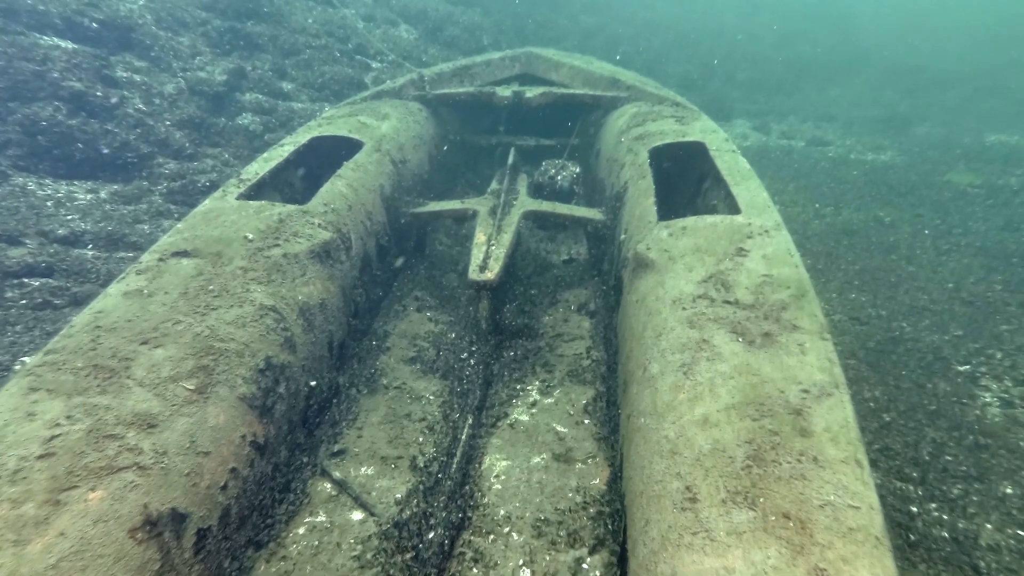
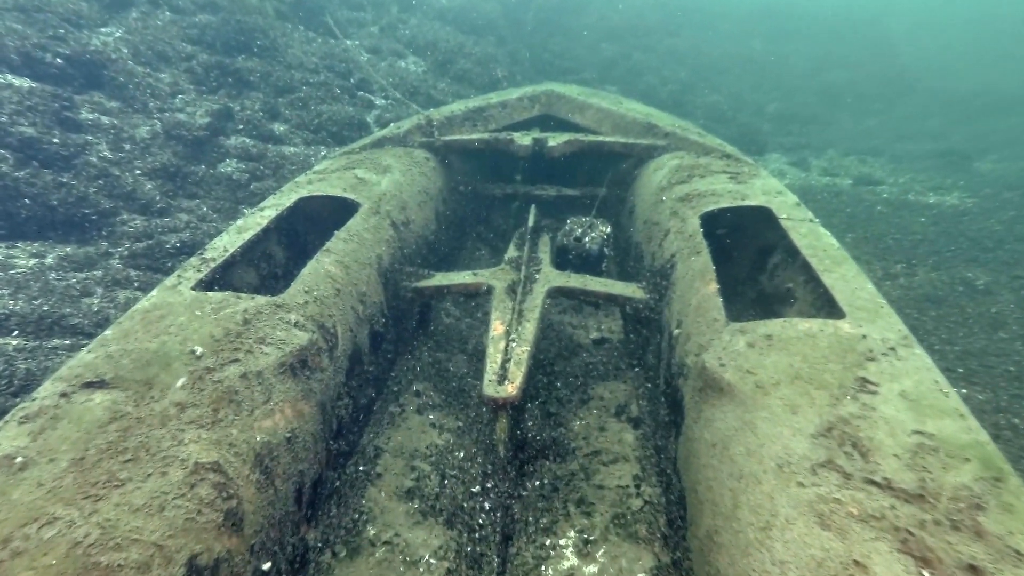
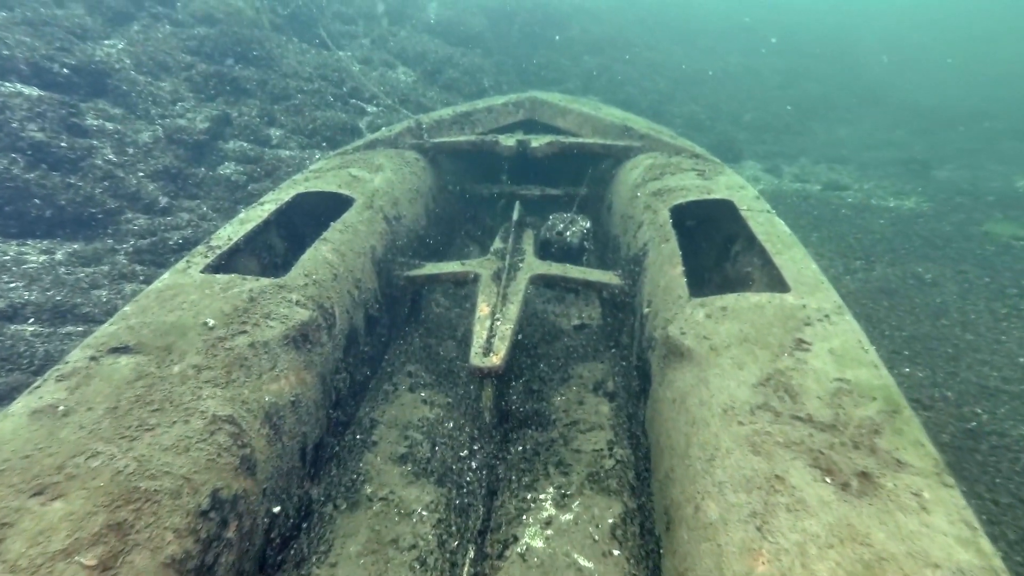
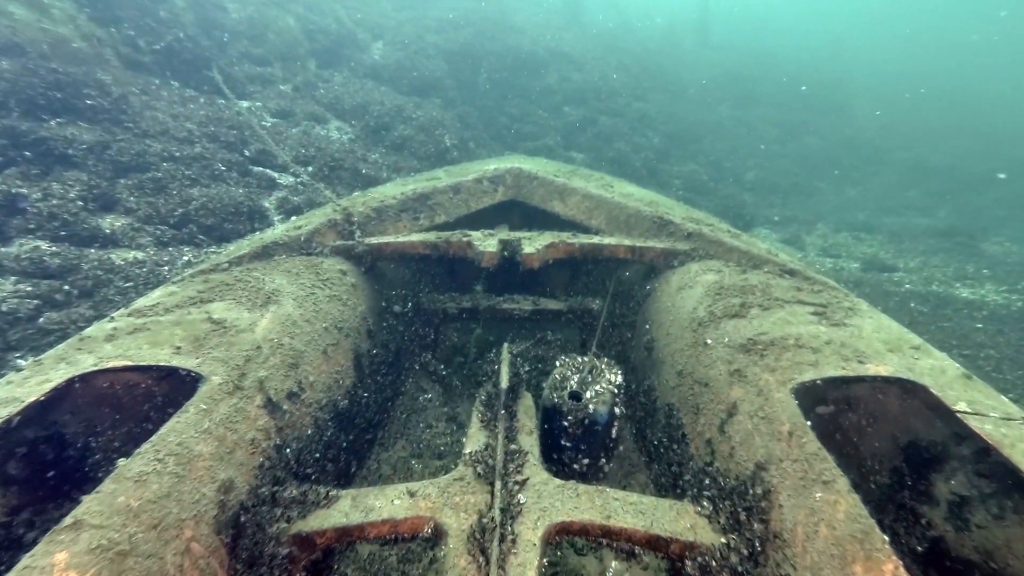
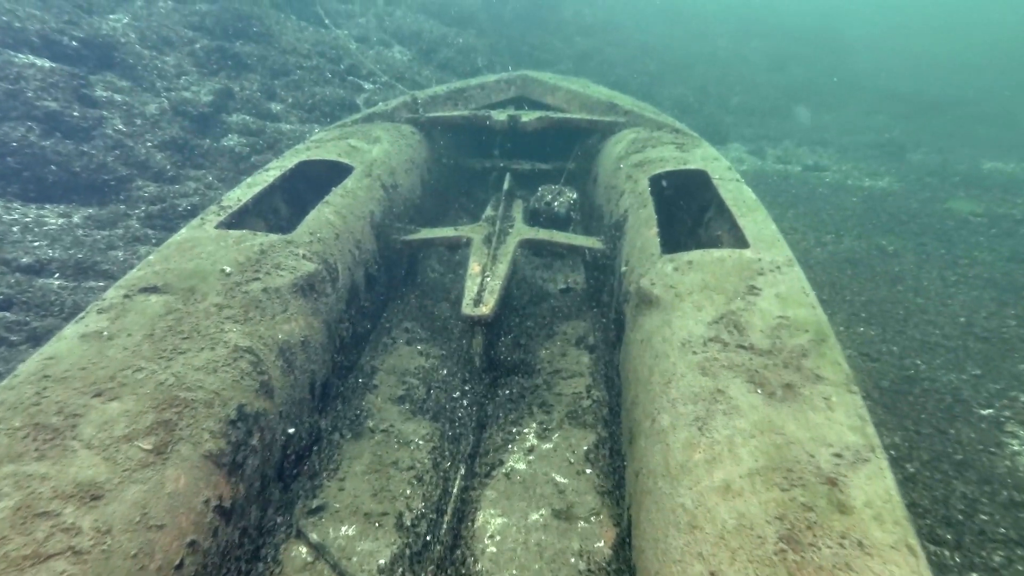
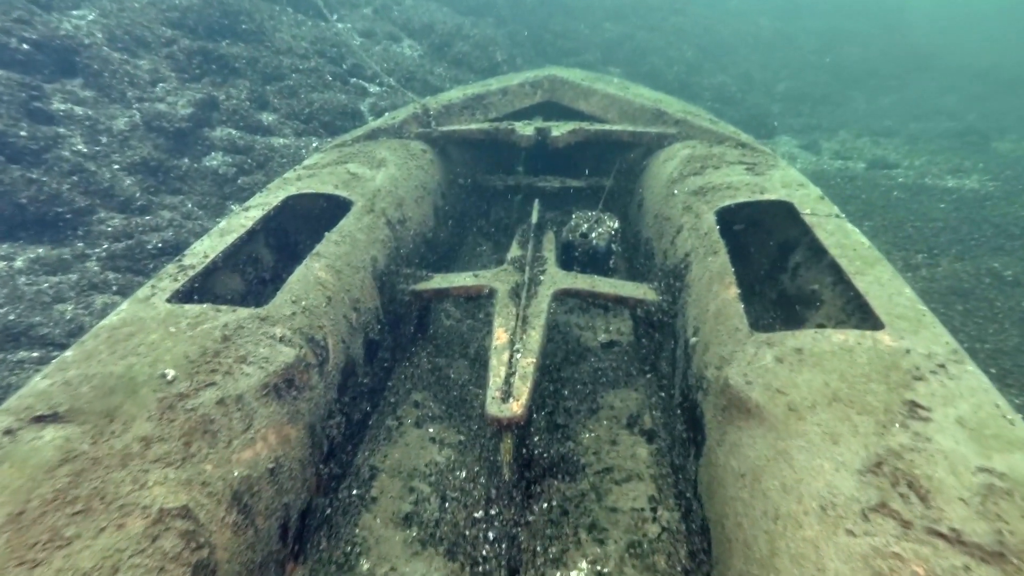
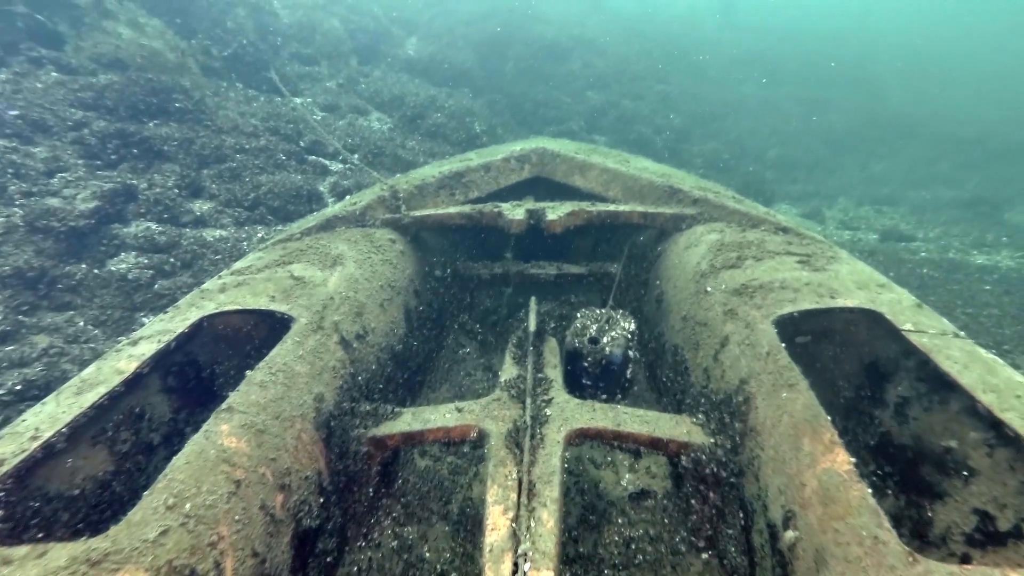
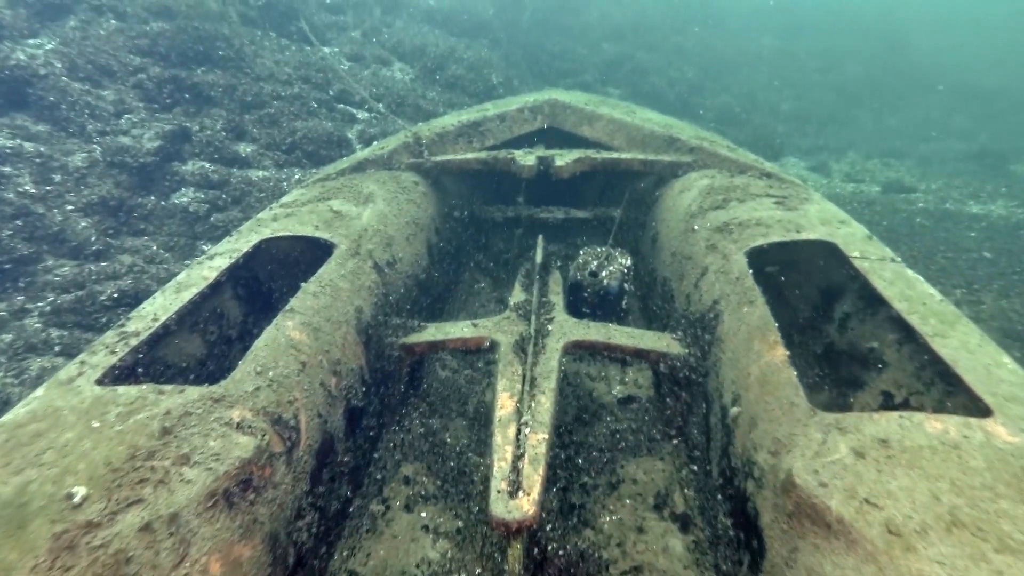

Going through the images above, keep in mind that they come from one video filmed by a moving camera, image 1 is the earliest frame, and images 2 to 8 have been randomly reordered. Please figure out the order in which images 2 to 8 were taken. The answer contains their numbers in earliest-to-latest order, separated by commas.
5, 3, 2, 6, 8, 7, 4
